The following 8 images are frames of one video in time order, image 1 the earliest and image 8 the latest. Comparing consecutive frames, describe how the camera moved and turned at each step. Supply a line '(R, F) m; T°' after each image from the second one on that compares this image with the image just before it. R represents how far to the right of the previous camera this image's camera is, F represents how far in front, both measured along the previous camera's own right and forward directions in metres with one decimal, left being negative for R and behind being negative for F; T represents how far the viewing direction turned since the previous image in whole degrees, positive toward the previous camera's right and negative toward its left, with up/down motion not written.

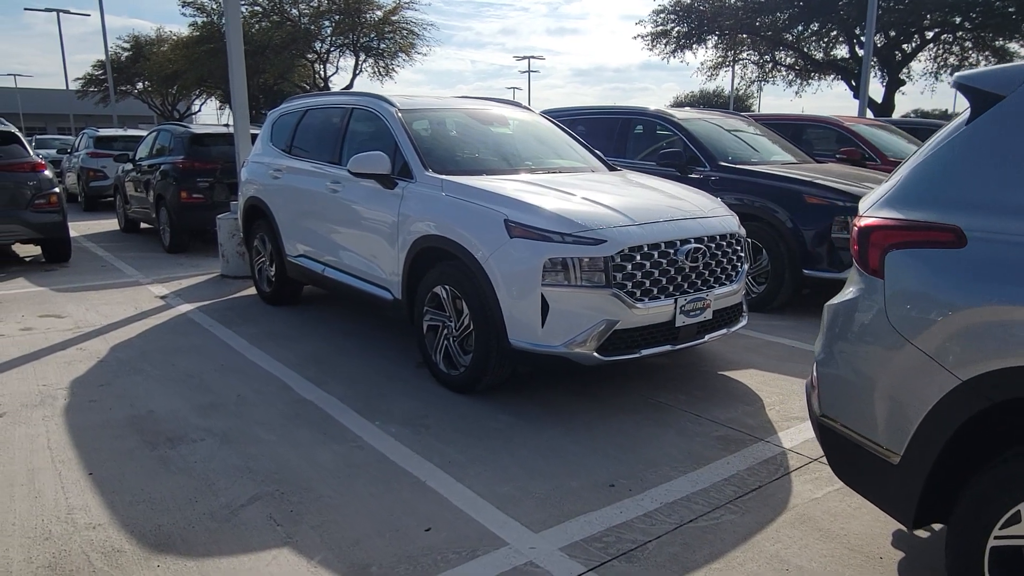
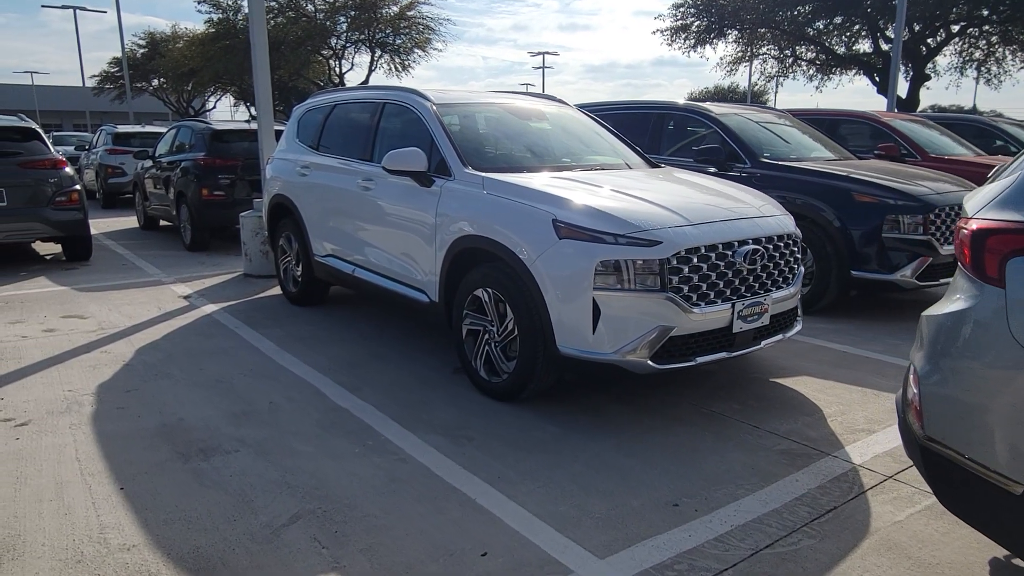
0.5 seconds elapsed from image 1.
(-0.2, +0.2) m; -1°
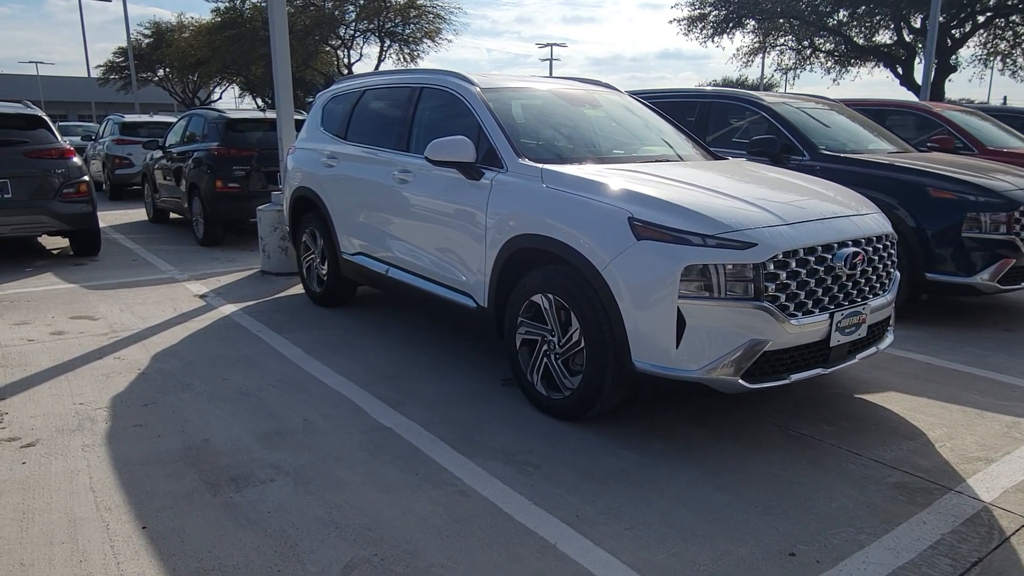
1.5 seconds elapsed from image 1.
(-0.3, +0.5) m; 0°
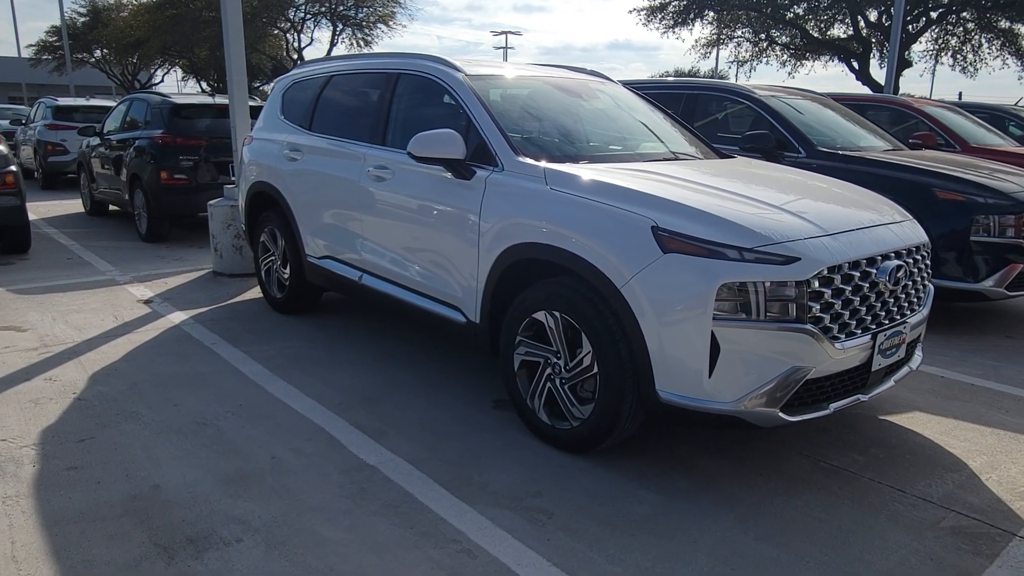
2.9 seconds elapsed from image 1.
(-0.2, +0.5) m; +4°
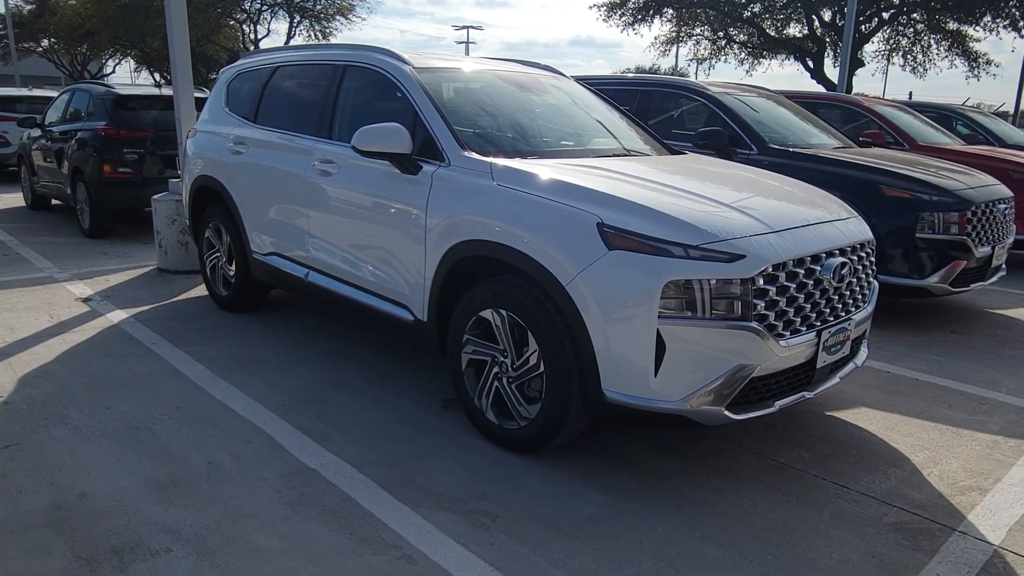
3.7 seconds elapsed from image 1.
(+0.1, +0.1) m; +3°
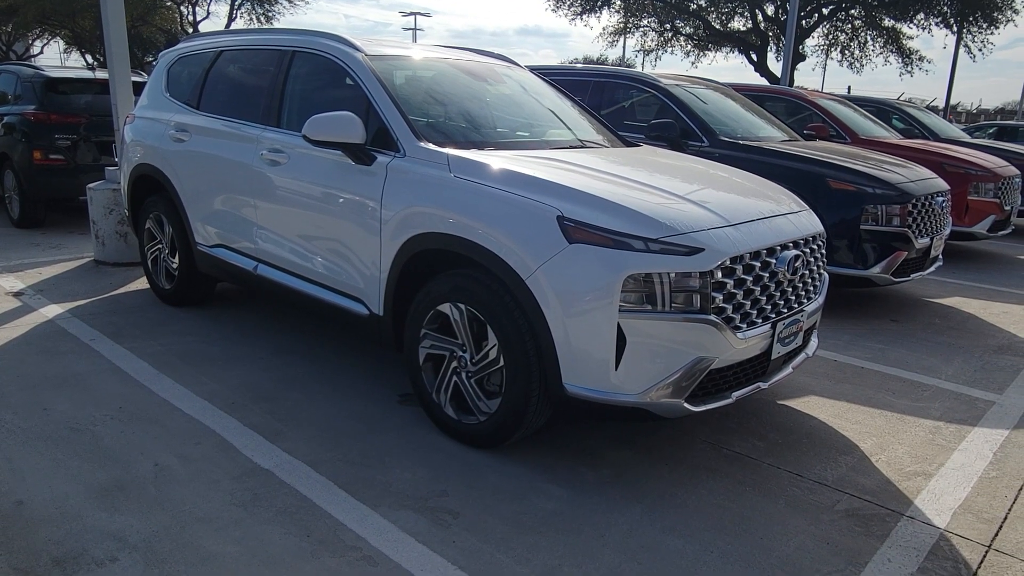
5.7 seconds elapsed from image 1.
(0.0, 0.0) m; +4°
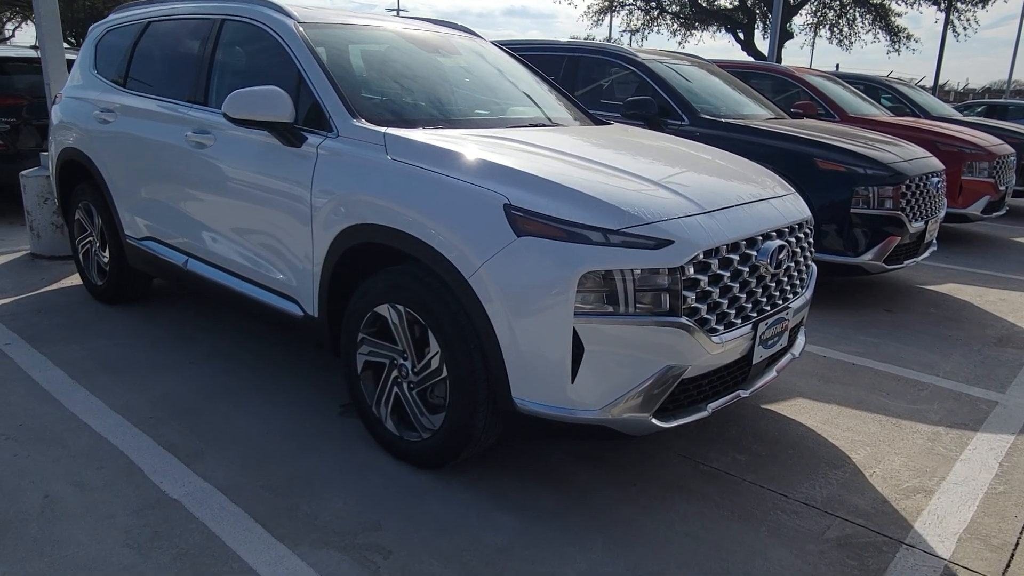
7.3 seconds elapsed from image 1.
(+0.2, +0.4) m; +1°
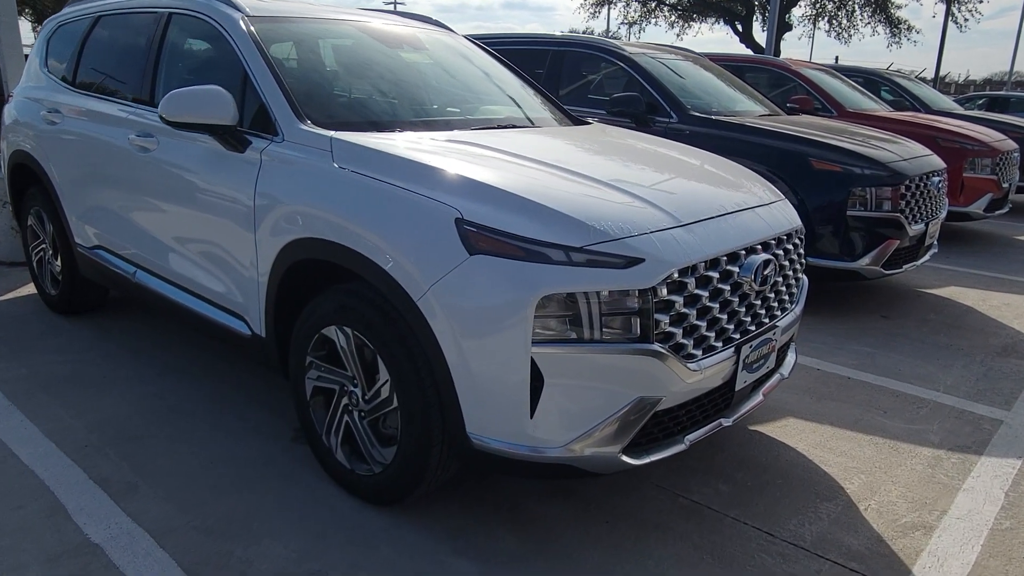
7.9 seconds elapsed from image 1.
(+0.2, +0.3) m; 0°
